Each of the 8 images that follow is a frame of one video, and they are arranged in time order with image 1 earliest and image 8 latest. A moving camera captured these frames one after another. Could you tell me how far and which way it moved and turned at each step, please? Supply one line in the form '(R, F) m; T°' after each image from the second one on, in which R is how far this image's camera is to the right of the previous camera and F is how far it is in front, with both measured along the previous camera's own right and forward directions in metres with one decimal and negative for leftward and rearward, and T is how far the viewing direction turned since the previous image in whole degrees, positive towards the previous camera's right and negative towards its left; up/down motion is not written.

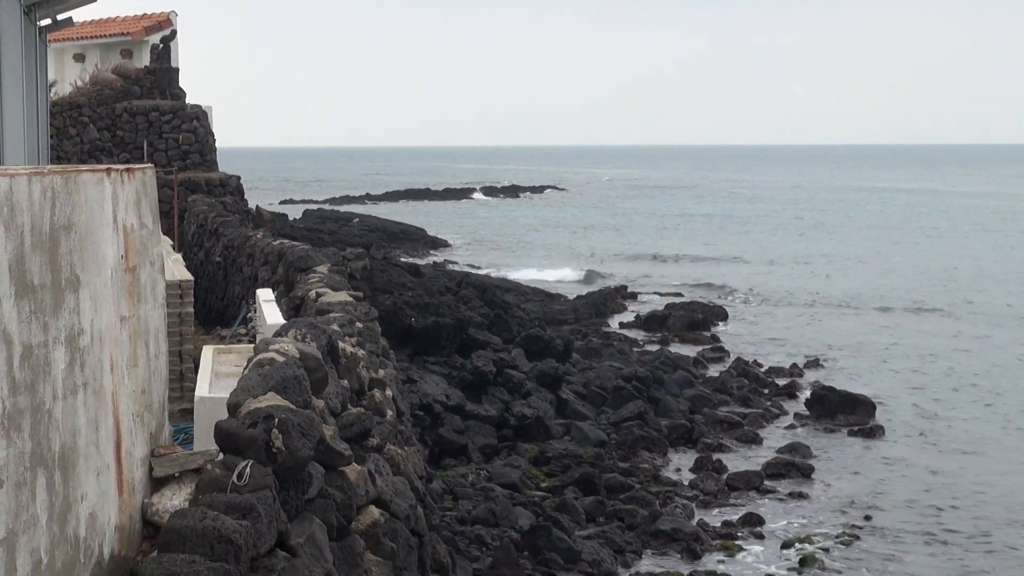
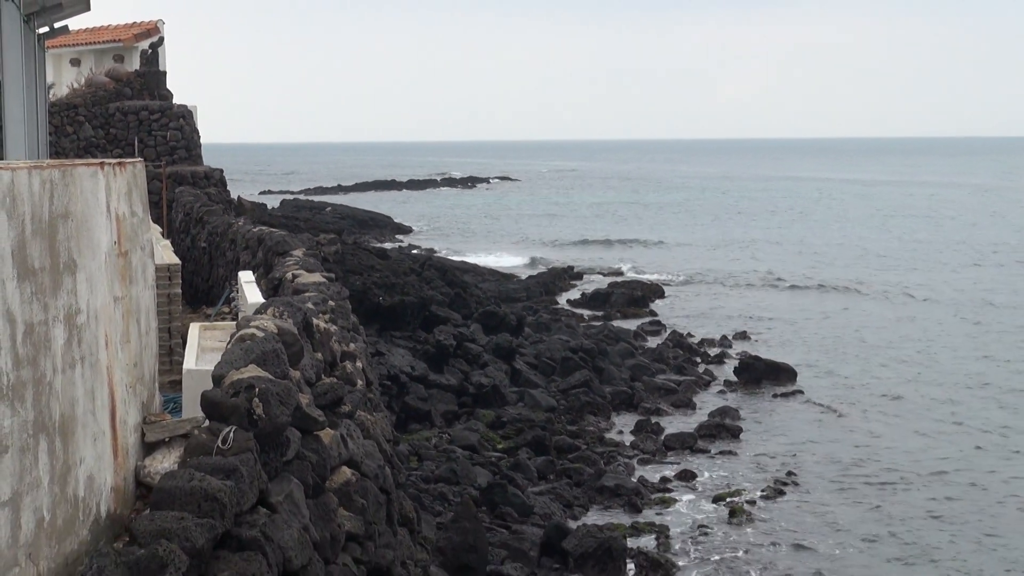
(+0.1, -0.6) m; 0°
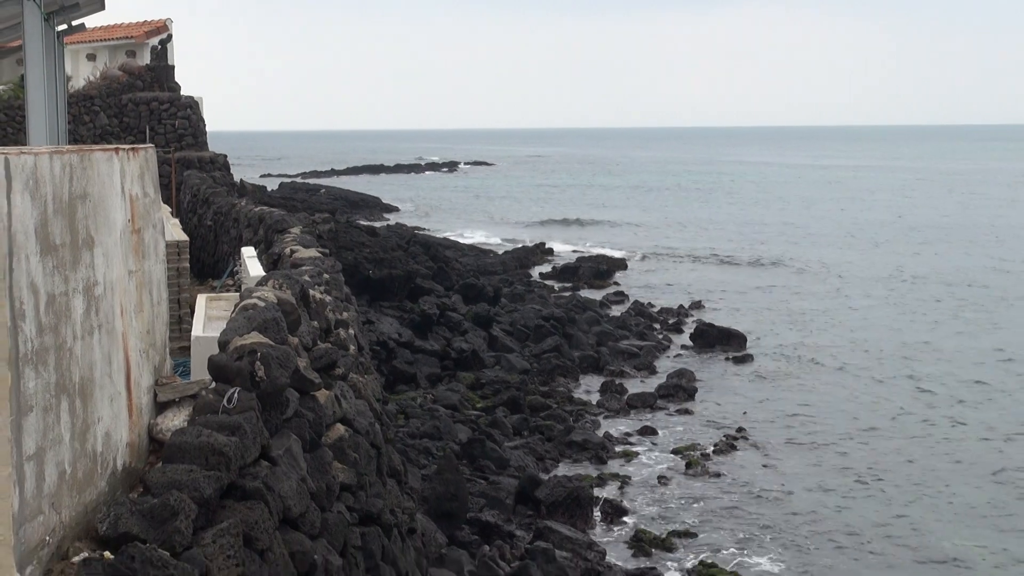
(+0.1, -0.6) m; 0°
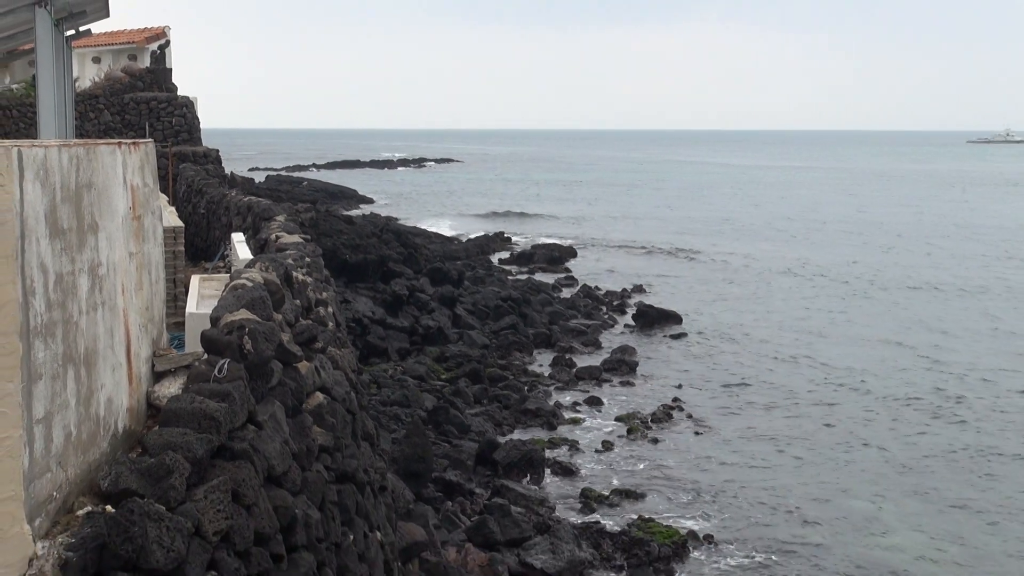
(+0.1, -0.8) m; +1°
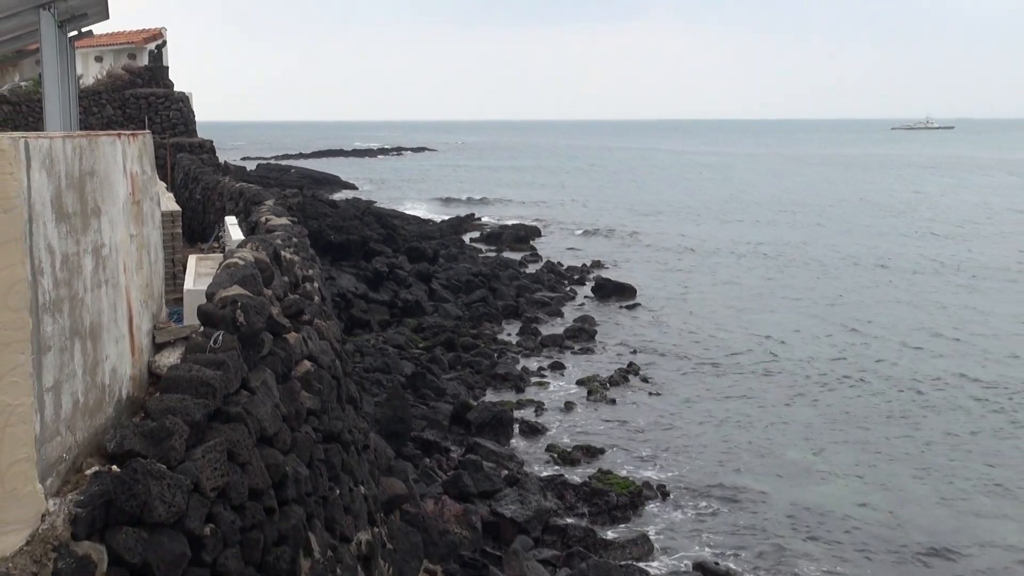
(-0.1, -0.7) m; +2°
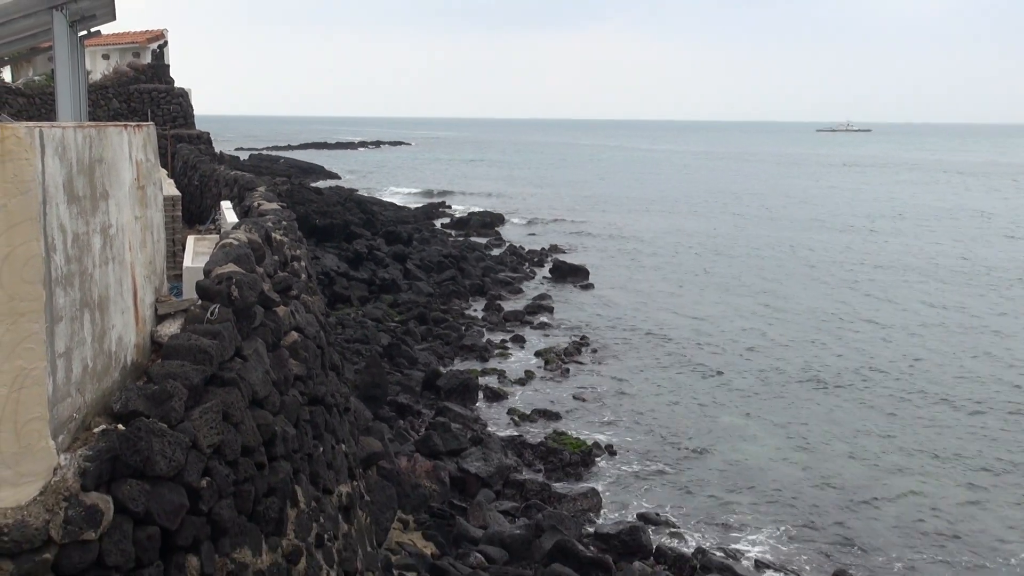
(0.0, -0.9) m; +1°
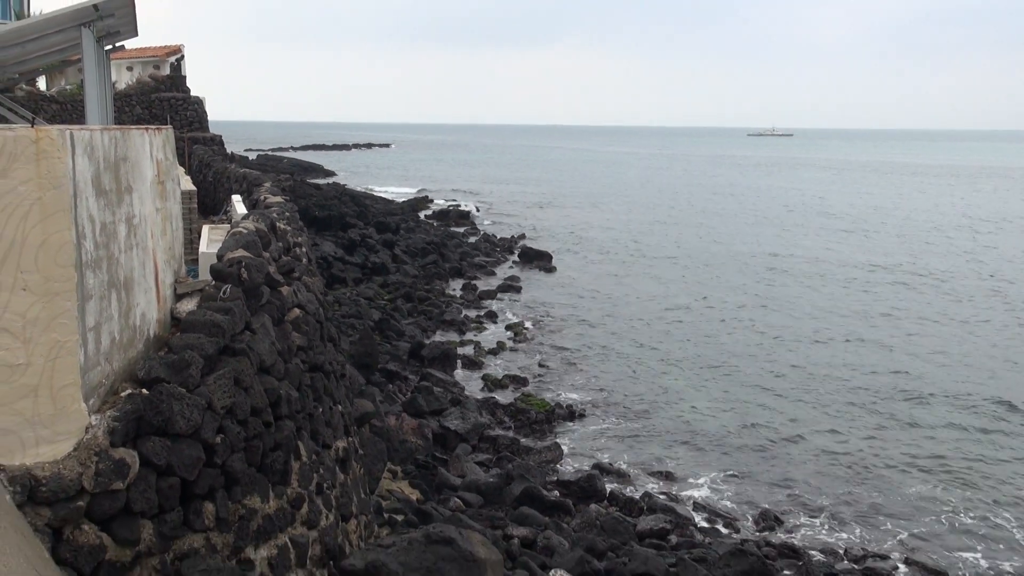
(-0.3, -1.4) m; +3°
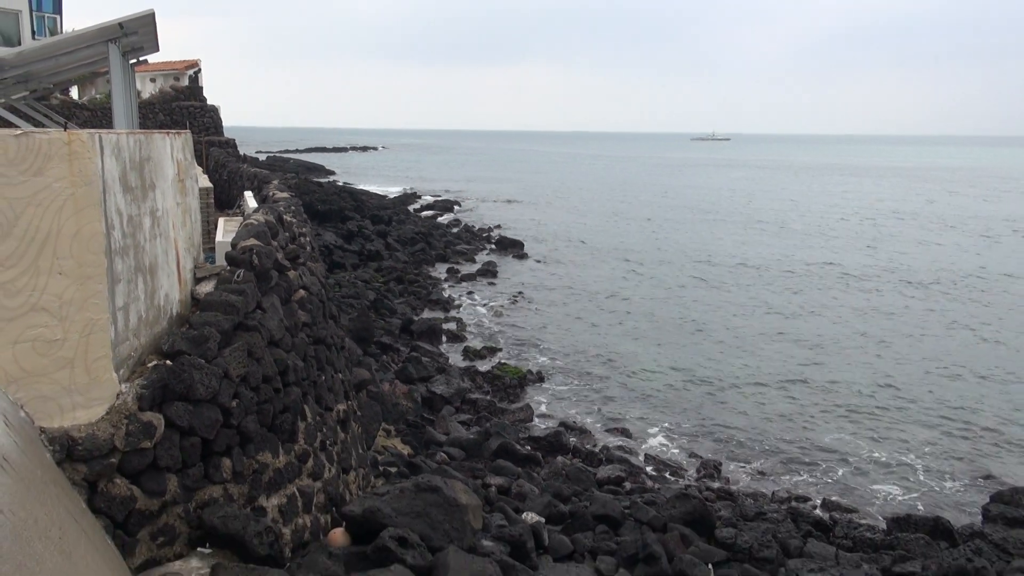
(-0.5, -1.6) m; +4°
